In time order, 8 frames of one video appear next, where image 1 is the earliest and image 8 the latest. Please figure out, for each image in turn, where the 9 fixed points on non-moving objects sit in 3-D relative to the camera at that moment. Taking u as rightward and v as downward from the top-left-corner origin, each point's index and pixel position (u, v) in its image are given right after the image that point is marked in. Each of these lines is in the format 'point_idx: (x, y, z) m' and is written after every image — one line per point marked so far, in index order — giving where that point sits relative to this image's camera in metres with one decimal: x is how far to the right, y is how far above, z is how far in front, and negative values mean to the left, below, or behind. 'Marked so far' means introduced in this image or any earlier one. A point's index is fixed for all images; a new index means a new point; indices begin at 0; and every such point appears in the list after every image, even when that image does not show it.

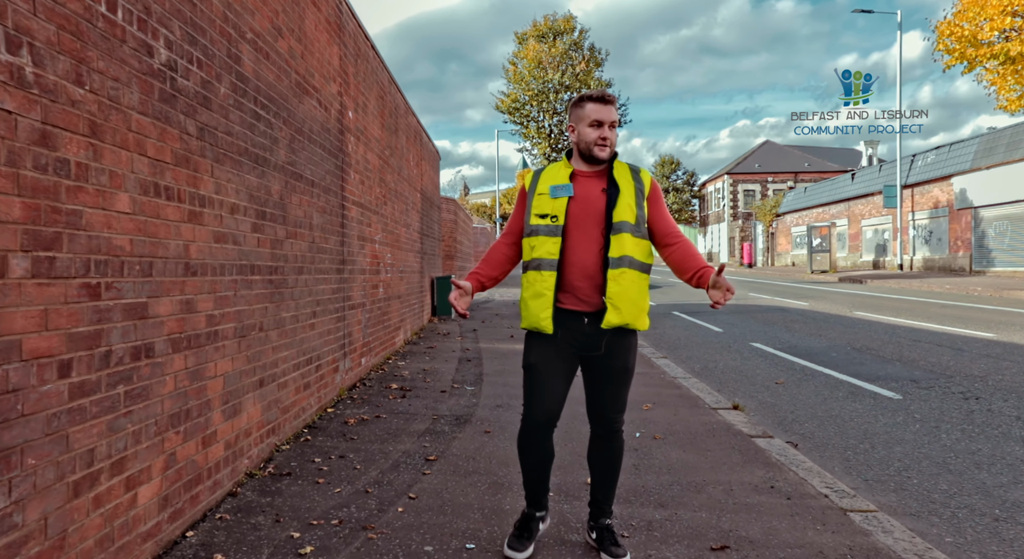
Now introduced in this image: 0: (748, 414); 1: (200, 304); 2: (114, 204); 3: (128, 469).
0: (+2.0, -1.1, +5.9) m
1: (-1.5, -0.1, +3.4) m
2: (-1.5, +0.3, +2.6) m
3: (-1.5, -0.7, +2.7) m
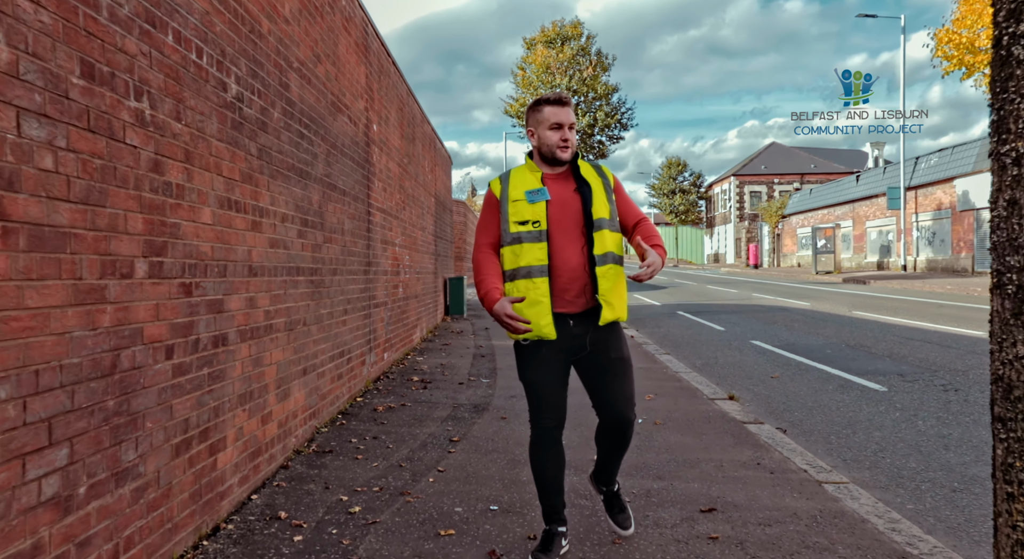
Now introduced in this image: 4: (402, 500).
0: (+2.1, -1.1, +6.4) m
1: (-1.4, -0.1, +3.9) m
2: (-1.4, +0.3, +3.1) m
3: (-1.4, -0.7, +3.3) m
4: (-0.6, -1.2, +3.7) m
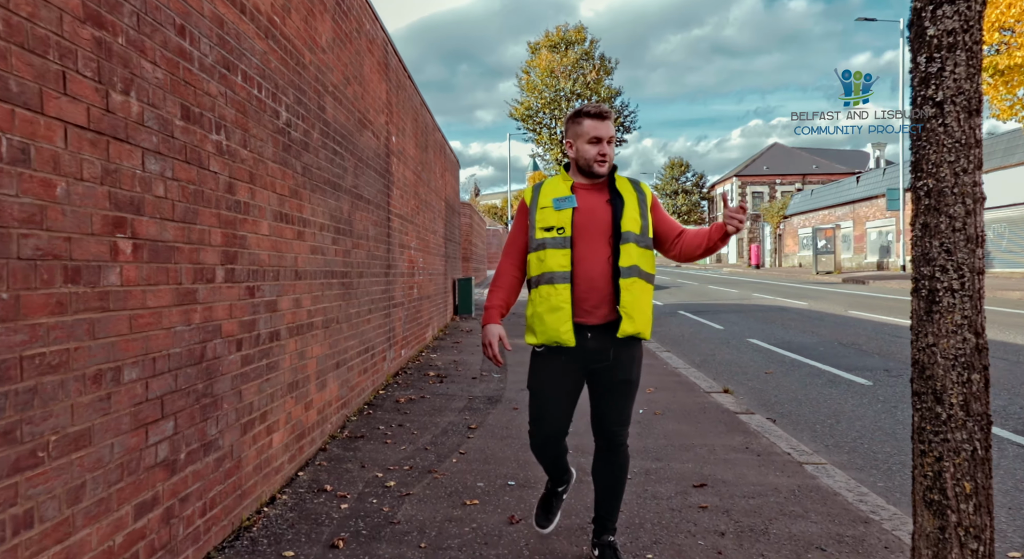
0: (+2.2, -1.2, +6.9) m
1: (-1.3, -0.1, +4.4) m
2: (-1.3, +0.3, +3.6) m
3: (-1.3, -0.7, +3.8) m
4: (-0.5, -1.2, +4.2) m
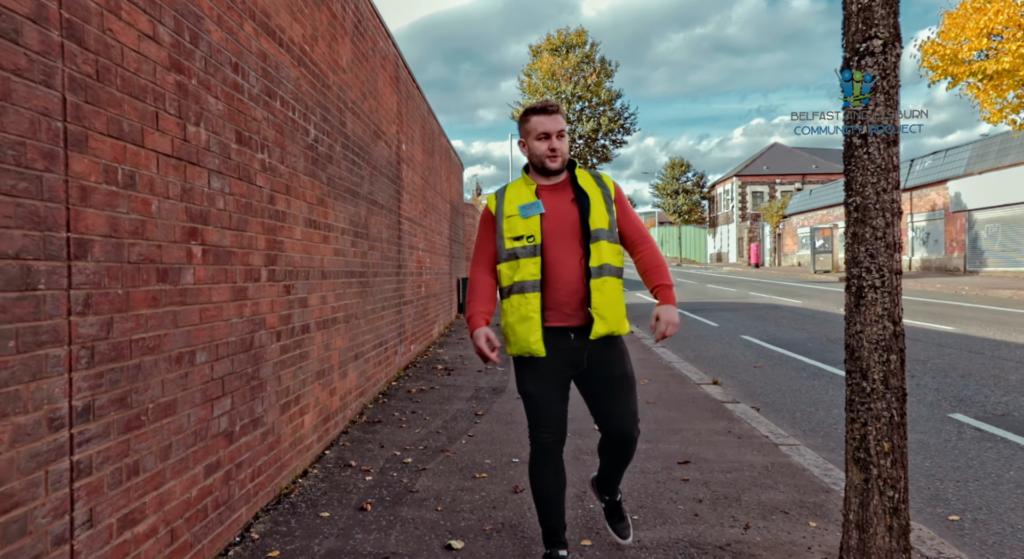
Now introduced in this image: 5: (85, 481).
0: (+2.3, -1.1, +7.4) m
1: (-1.3, -0.1, +4.9) m
2: (-1.3, +0.3, +4.1) m
3: (-1.3, -0.7, +4.3) m
4: (-0.5, -1.2, +4.7) m
5: (-1.3, -0.6, +2.1) m
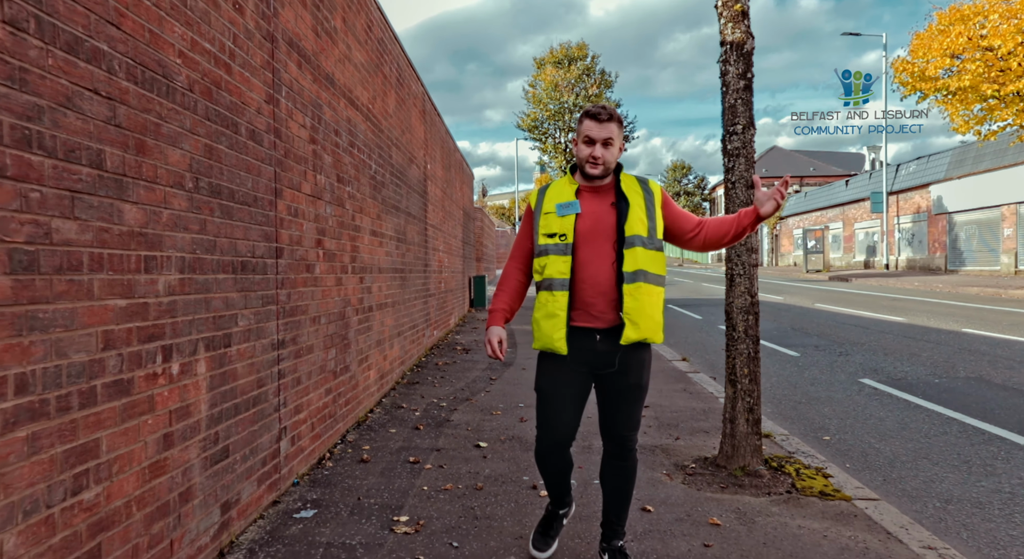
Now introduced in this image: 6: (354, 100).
0: (+2.3, -1.1, +9.1) m
1: (-1.2, -0.1, +6.6) m
2: (-1.2, +0.3, +5.8) m
3: (-1.2, -0.7, +6.0) m
4: (-0.4, -1.1, +6.4) m
5: (-1.2, -0.5, +3.8) m
6: (-1.2, +1.4, +5.5) m
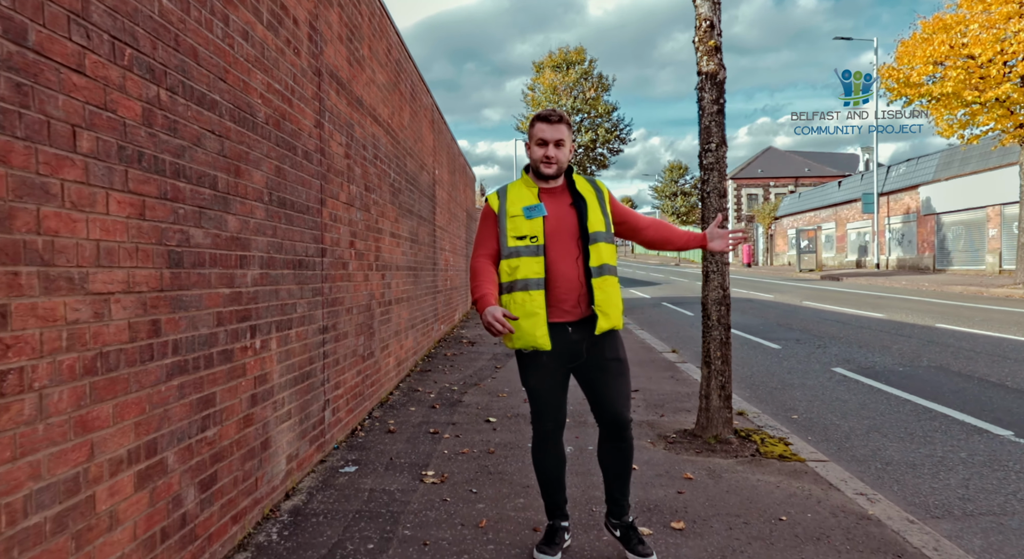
0: (+2.4, -1.1, +9.8) m
1: (-1.2, 0.0, +7.3) m
2: (-1.2, +0.4, +6.5) m
3: (-1.2, -0.7, +6.7) m
4: (-0.4, -1.1, +7.1) m
5: (-1.2, -0.5, +4.5) m
6: (-1.2, +1.4, +6.2) m
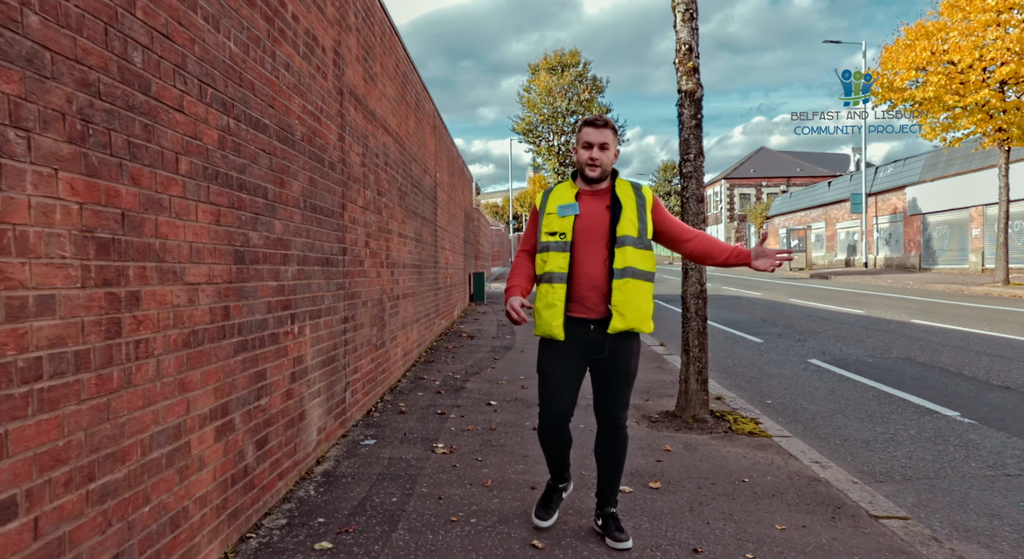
0: (+2.3, -1.0, +10.4) m
1: (-1.2, 0.0, +7.9) m
2: (-1.2, +0.4, +7.1) m
3: (-1.2, -0.6, +7.2) m
4: (-0.4, -1.1, +7.7) m
5: (-1.2, -0.5, +5.1) m
6: (-1.2, +1.5, +6.8) m
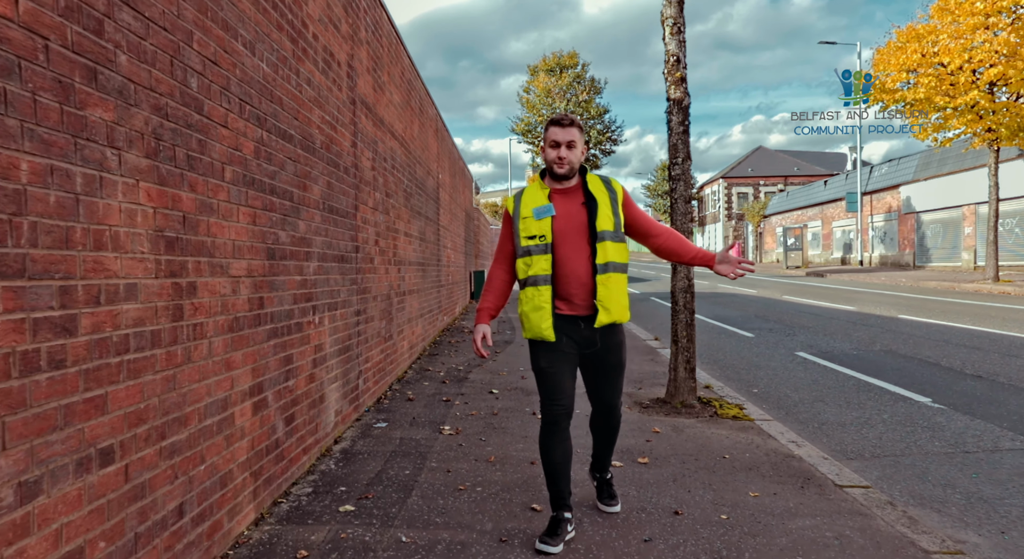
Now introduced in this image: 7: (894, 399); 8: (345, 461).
0: (+2.3, -1.0, +10.8) m
1: (-1.2, 0.0, +8.3) m
2: (-1.2, +0.4, +7.5) m
3: (-1.2, -0.6, +7.6) m
4: (-0.4, -1.0, +8.0) m
5: (-1.2, -0.5, +5.5) m
6: (-1.2, +1.5, +7.2) m
7: (+3.4, -1.1, +6.3) m
8: (-1.0, -1.1, +4.2) m
